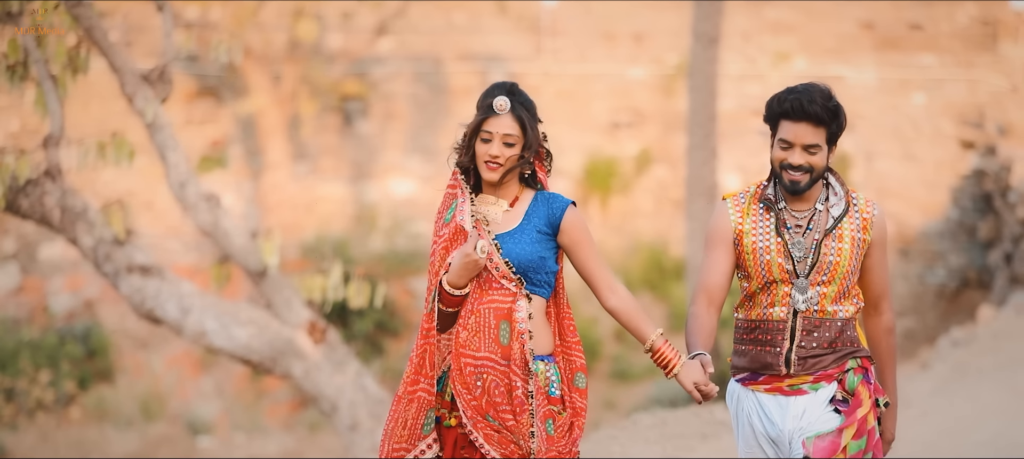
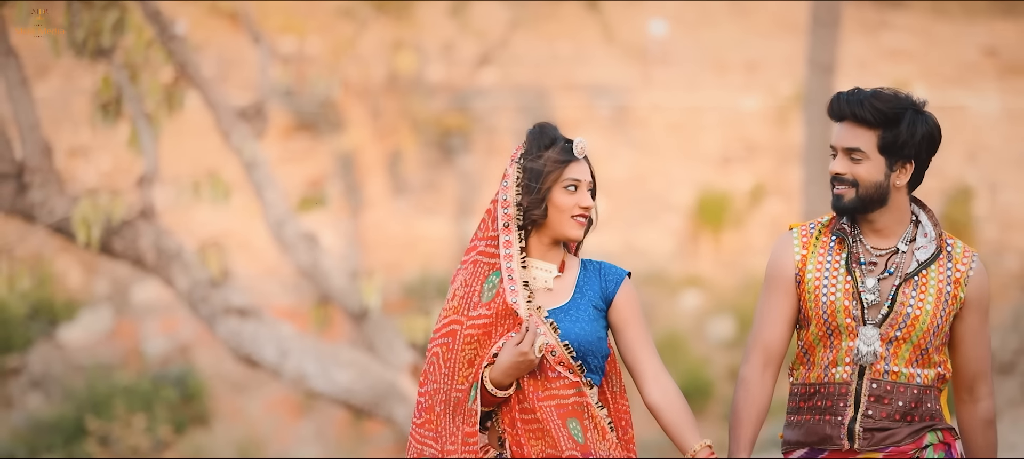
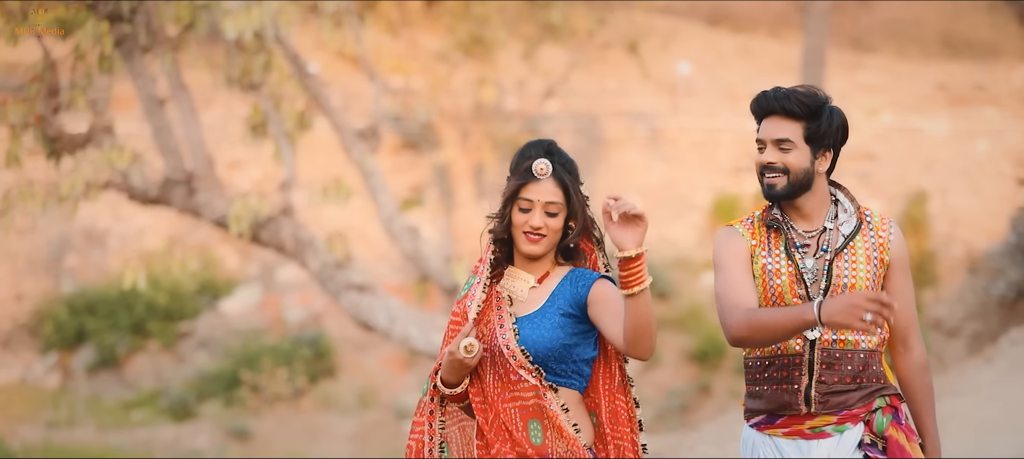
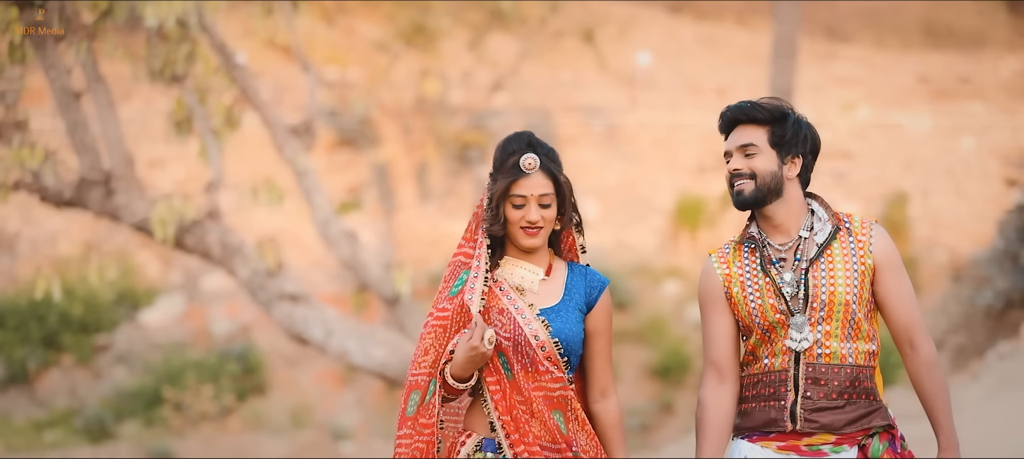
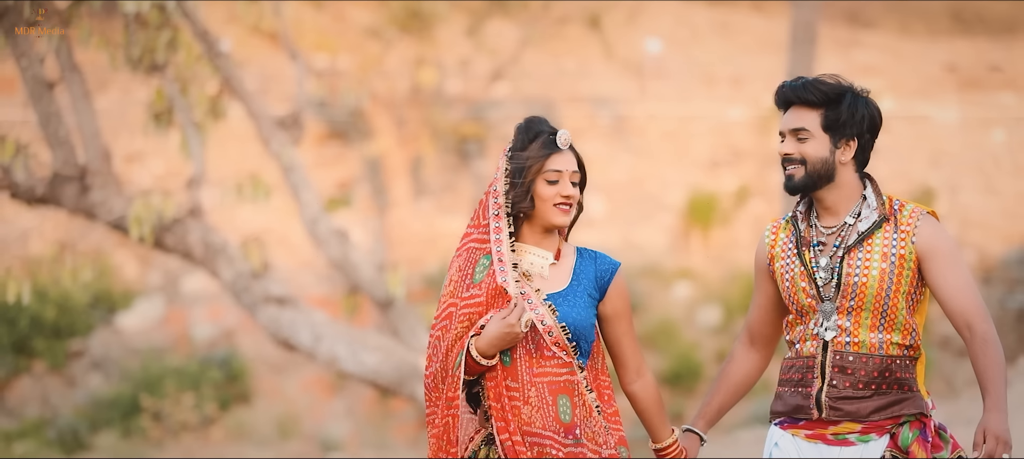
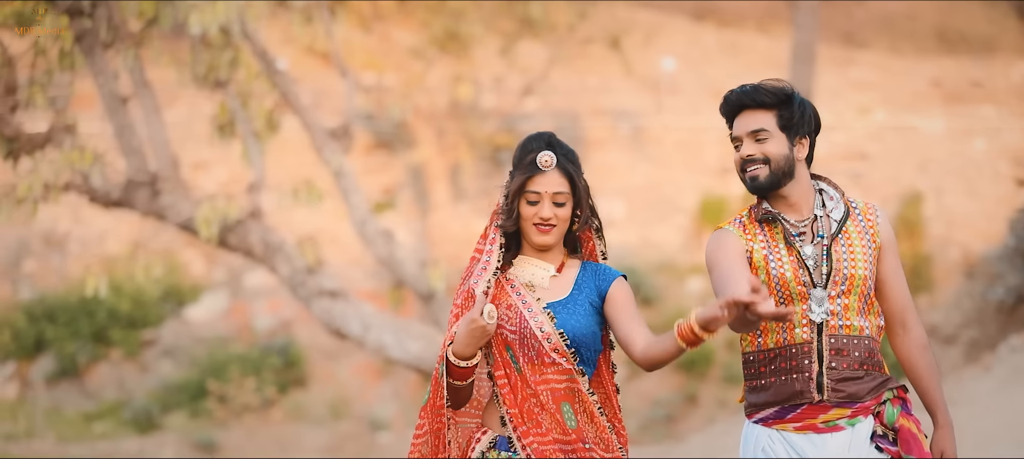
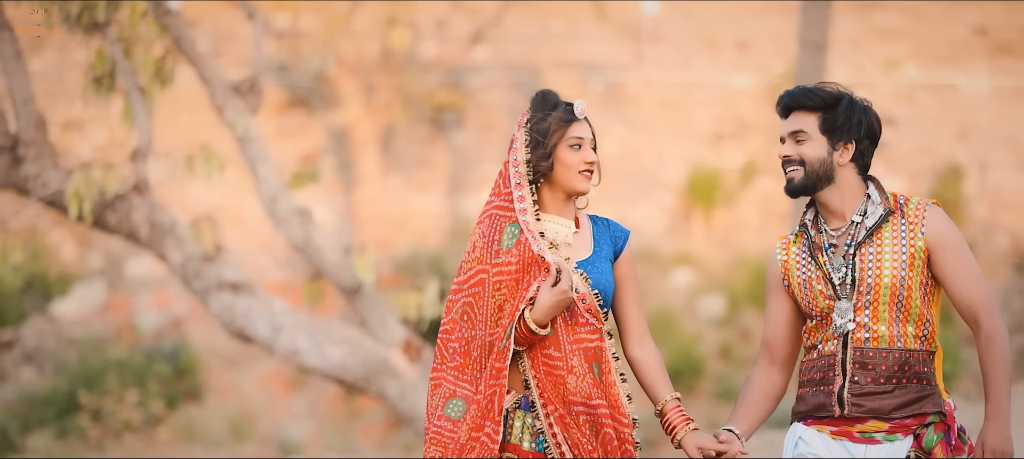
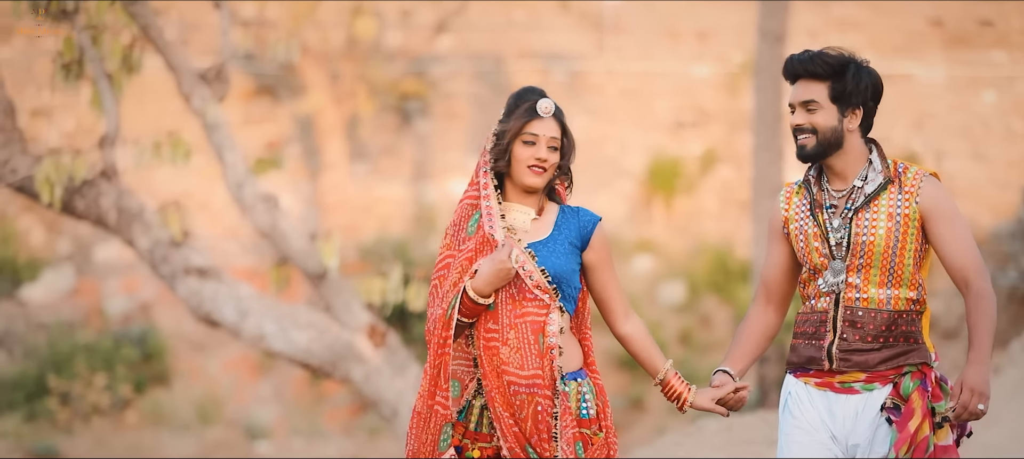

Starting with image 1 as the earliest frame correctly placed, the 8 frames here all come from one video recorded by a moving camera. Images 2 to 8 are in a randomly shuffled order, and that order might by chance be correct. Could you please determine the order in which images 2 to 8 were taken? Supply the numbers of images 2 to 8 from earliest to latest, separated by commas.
8, 7, 2, 5, 4, 6, 3
